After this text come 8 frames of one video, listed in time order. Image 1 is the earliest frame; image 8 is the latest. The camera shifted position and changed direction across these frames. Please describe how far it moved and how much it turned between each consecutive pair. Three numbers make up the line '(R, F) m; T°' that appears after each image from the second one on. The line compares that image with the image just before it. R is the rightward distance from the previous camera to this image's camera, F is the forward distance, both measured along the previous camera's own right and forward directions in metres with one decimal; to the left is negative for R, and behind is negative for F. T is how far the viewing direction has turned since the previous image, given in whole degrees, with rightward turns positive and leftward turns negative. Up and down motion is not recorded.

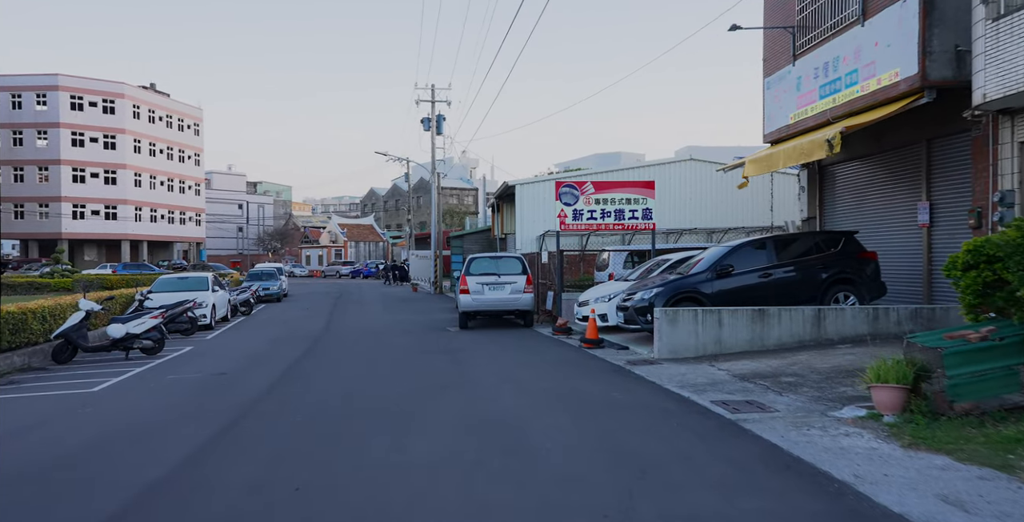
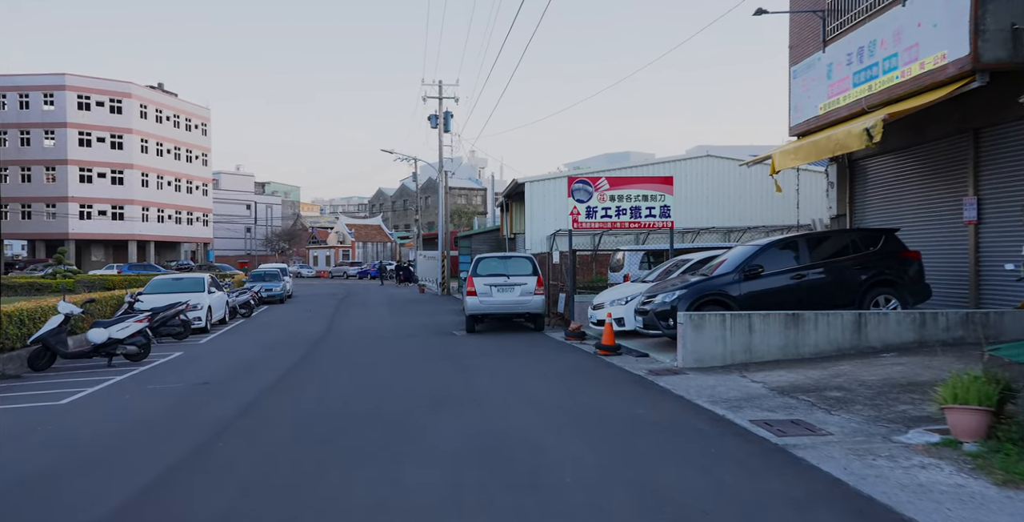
(0.0, +0.9) m; -1°
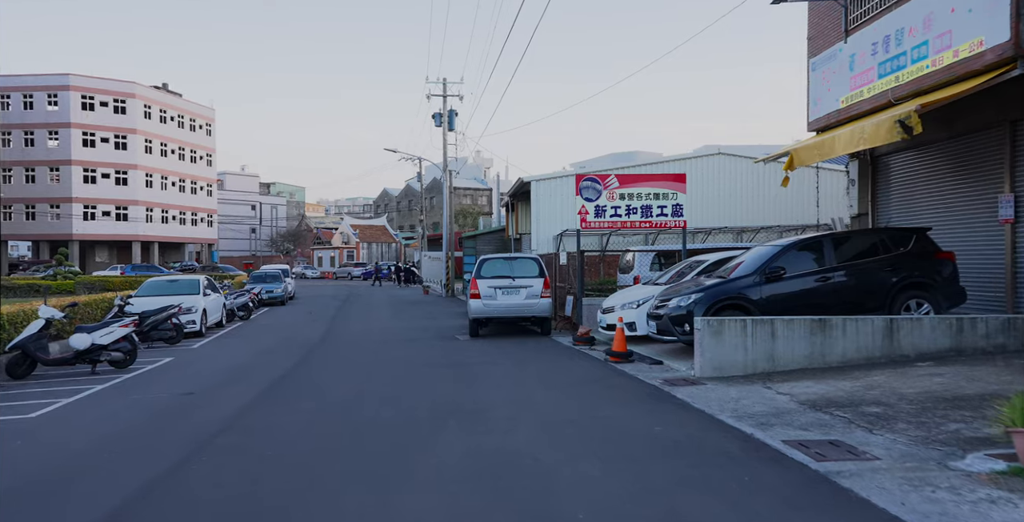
(0.0, +0.6) m; -1°
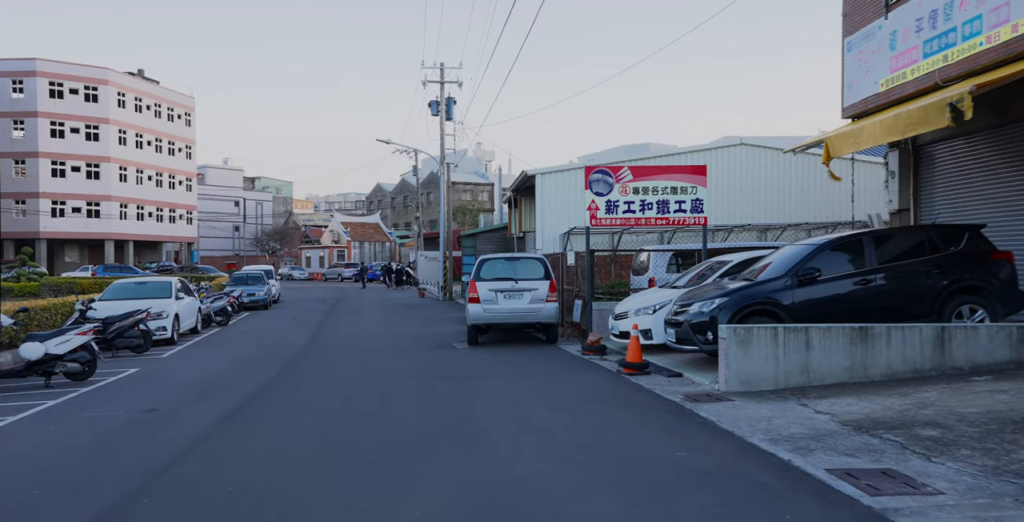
(-0.3, +1.0) m; +1°
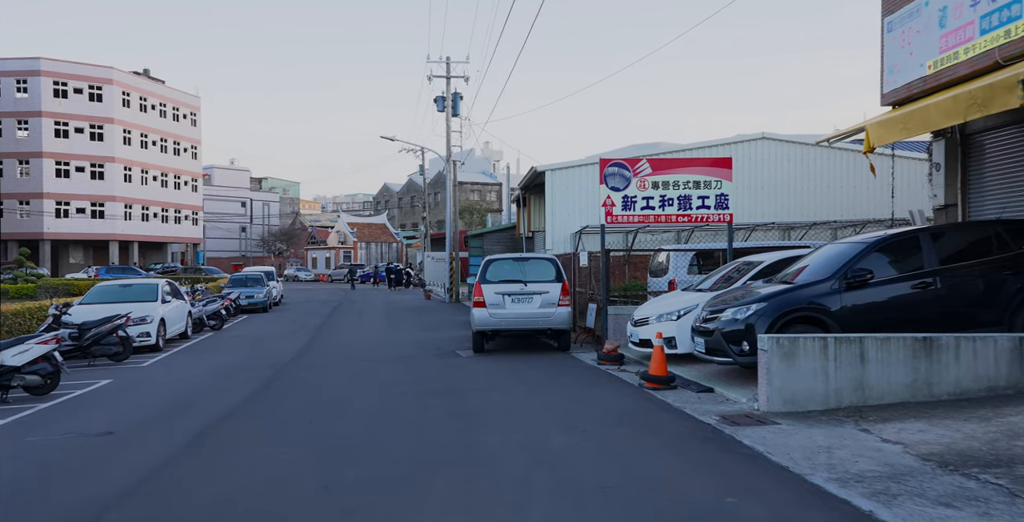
(0.0, +1.1) m; -1°
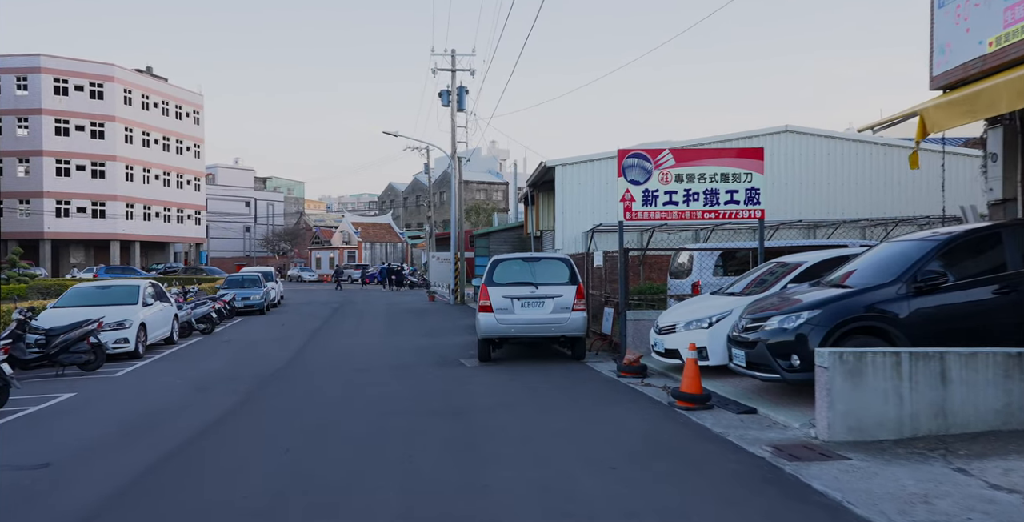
(-0.1, +1.1) m; -1°
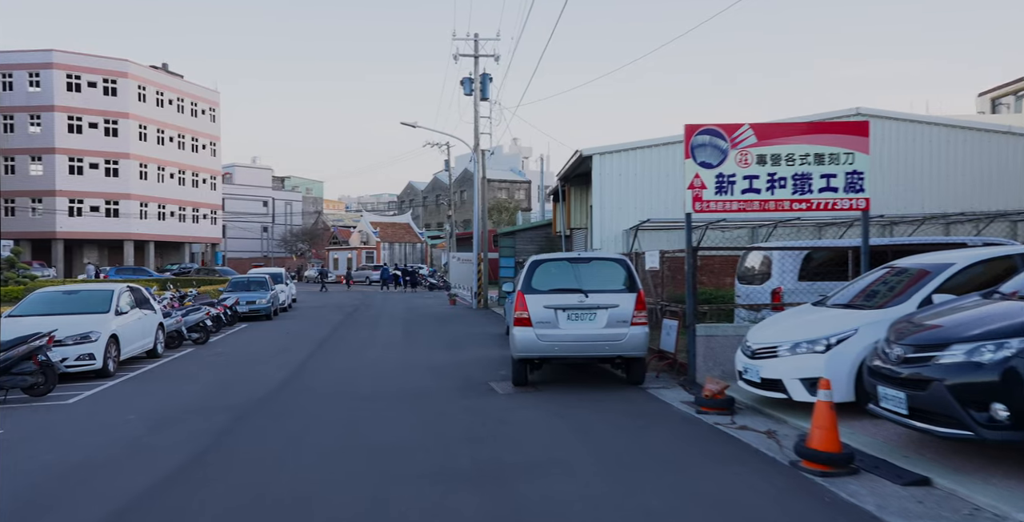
(-0.3, +2.2) m; -2°
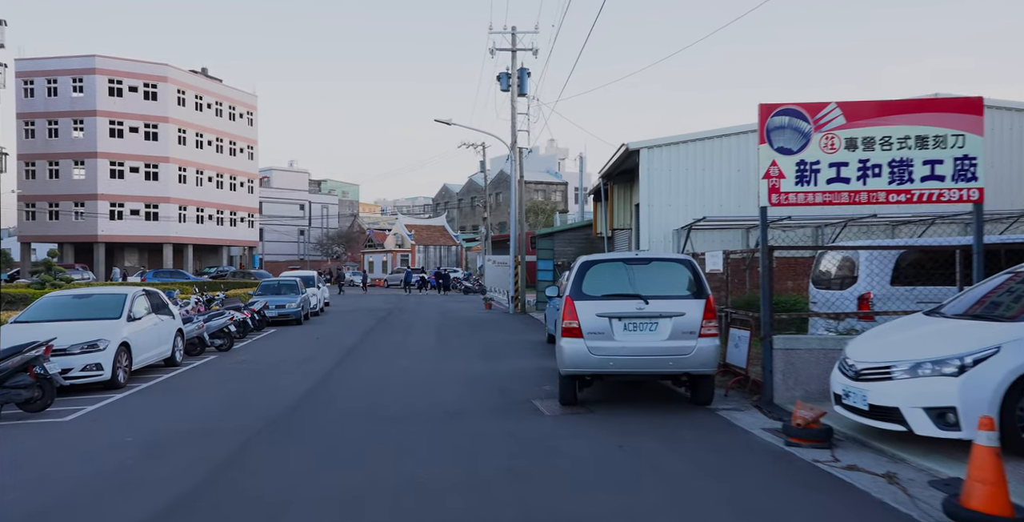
(-0.2, +1.2) m; -3°
